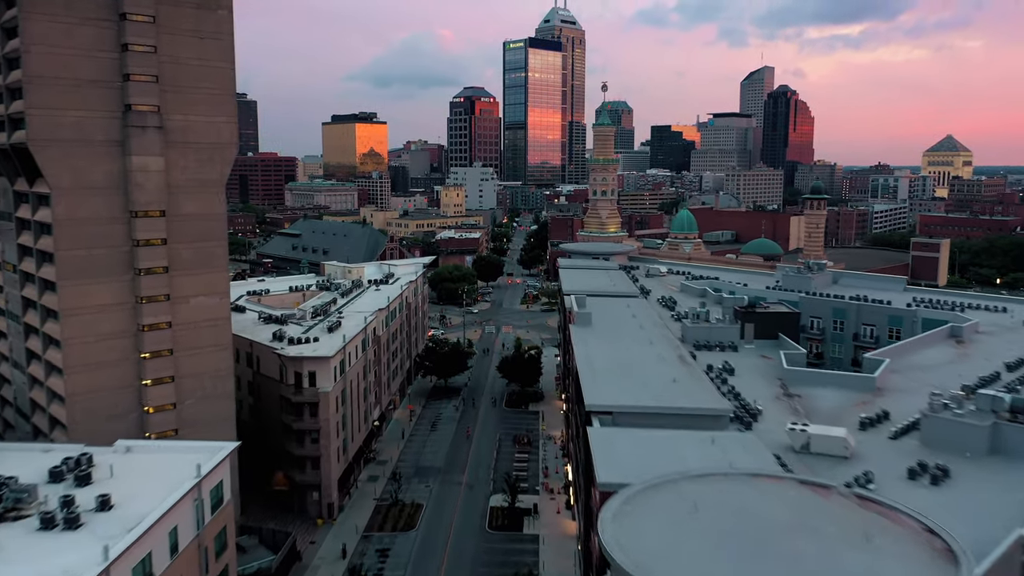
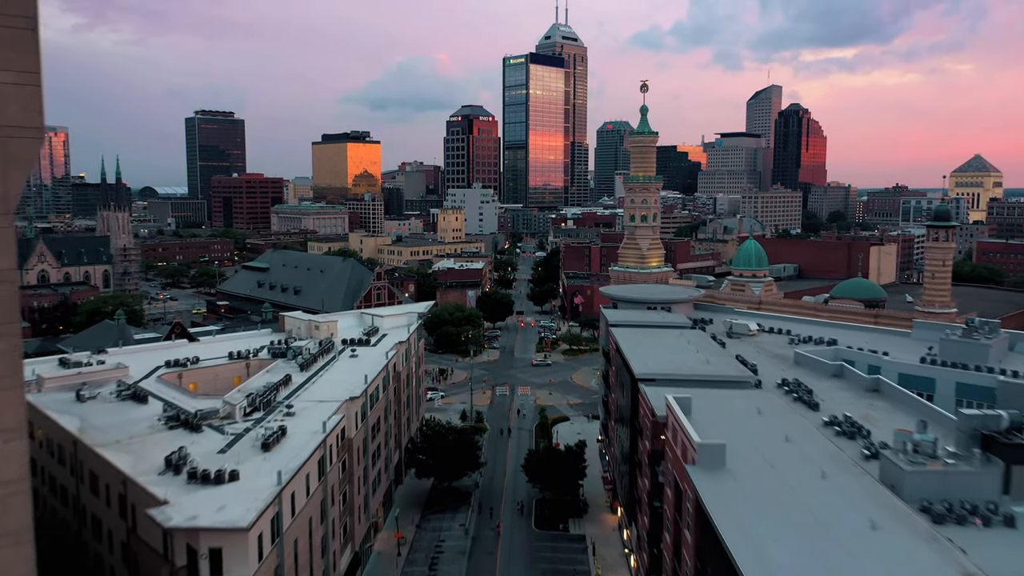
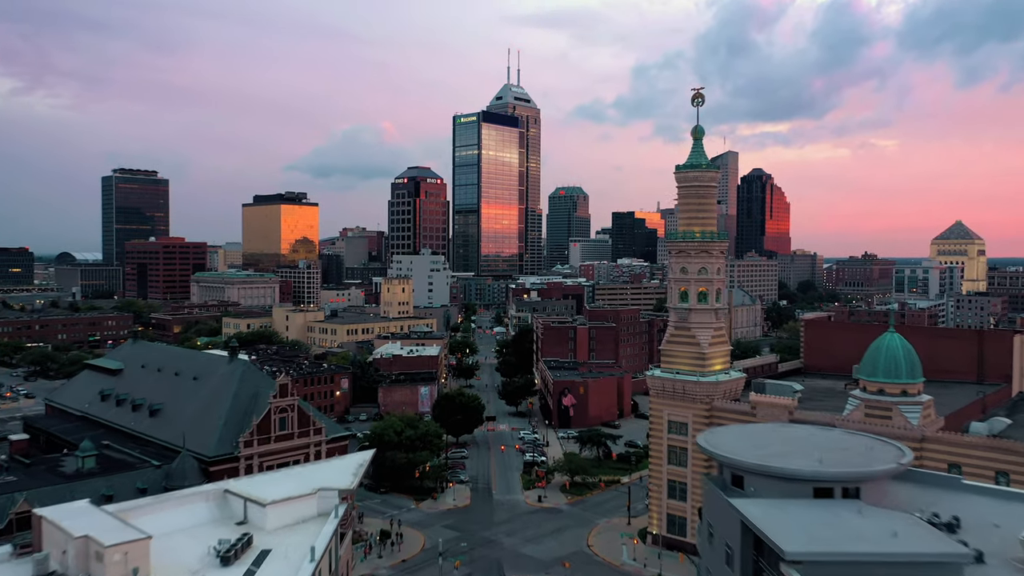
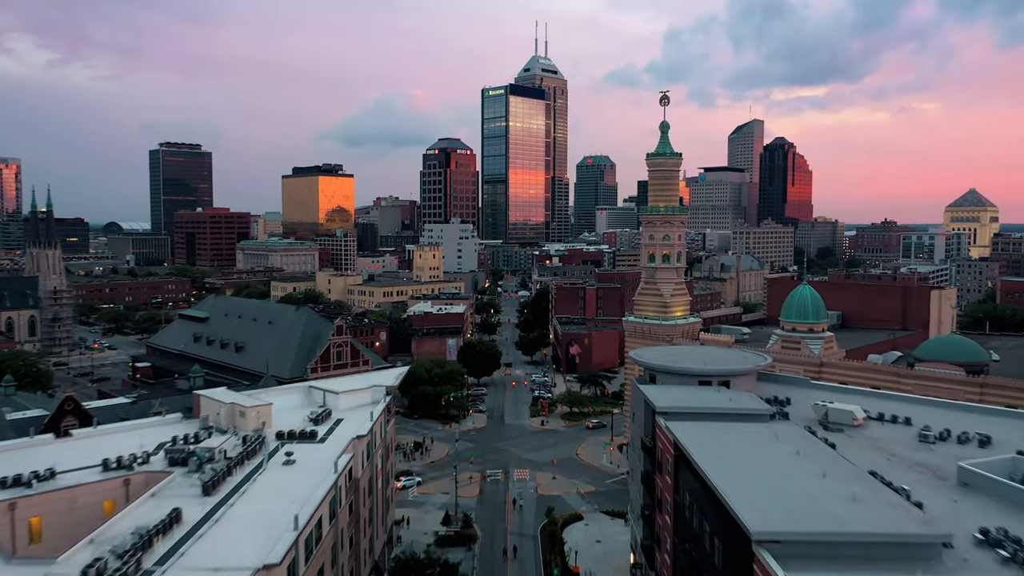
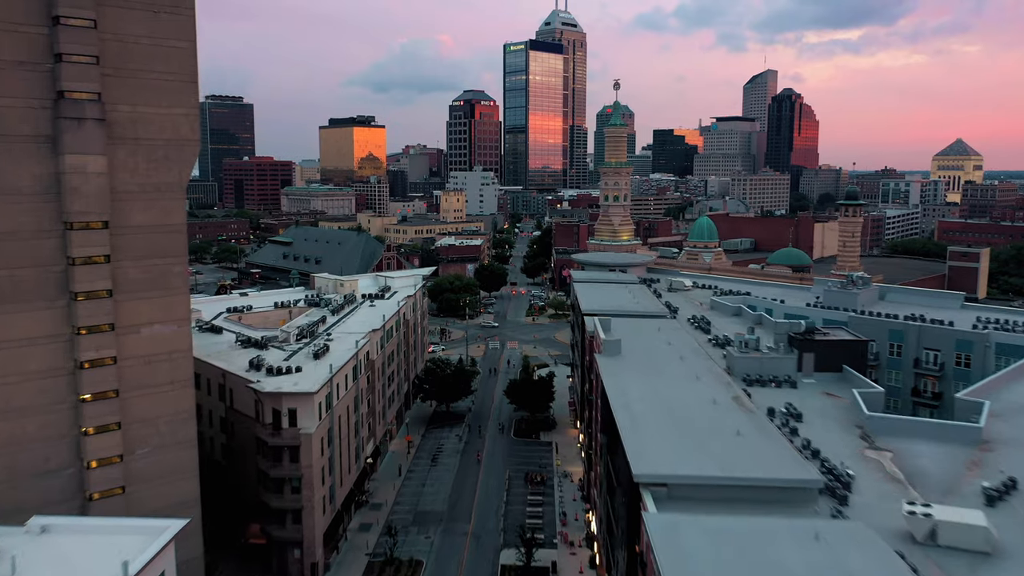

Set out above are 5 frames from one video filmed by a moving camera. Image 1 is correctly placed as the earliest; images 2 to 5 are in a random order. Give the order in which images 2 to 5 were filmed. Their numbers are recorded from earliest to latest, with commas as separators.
5, 2, 4, 3
